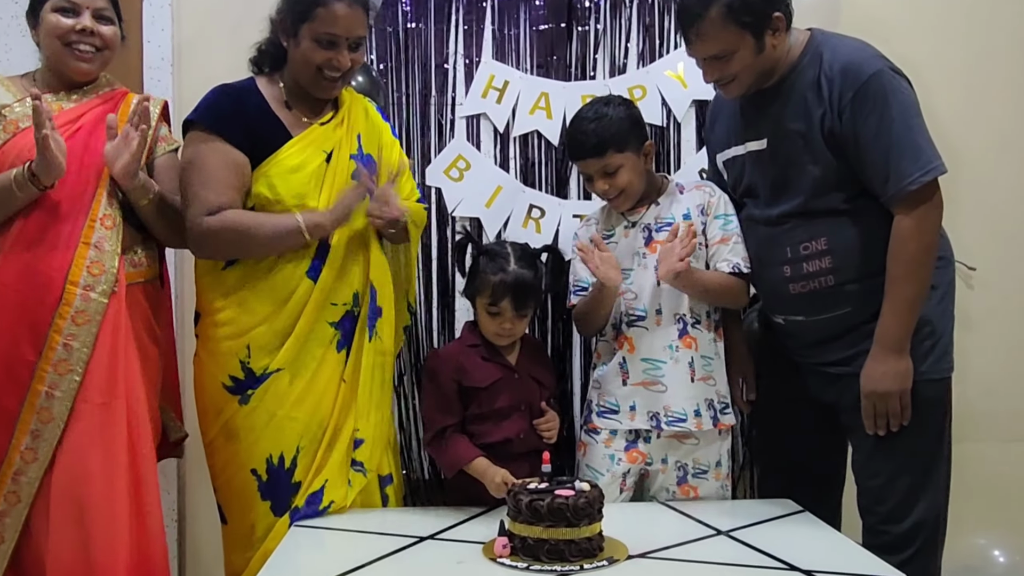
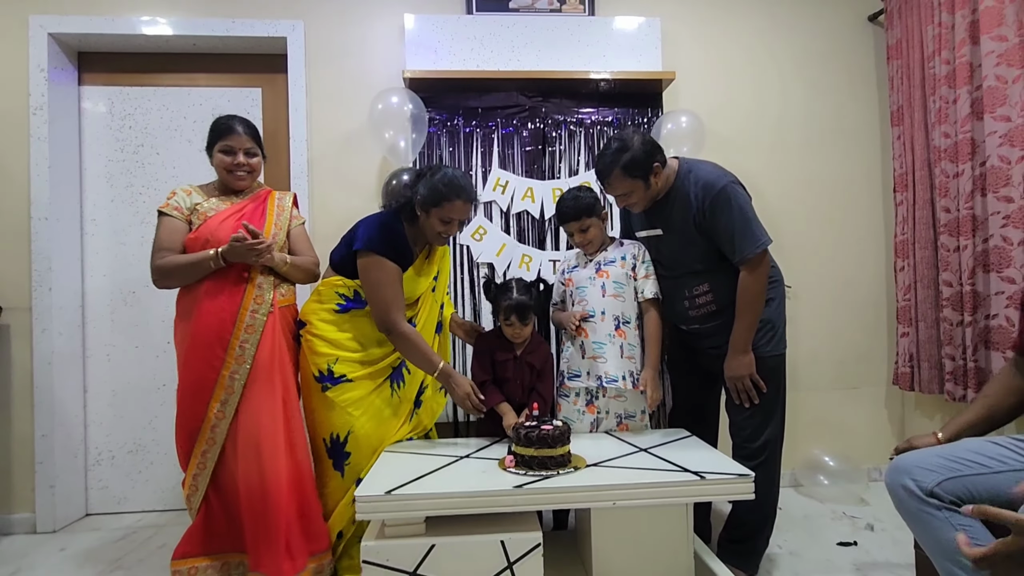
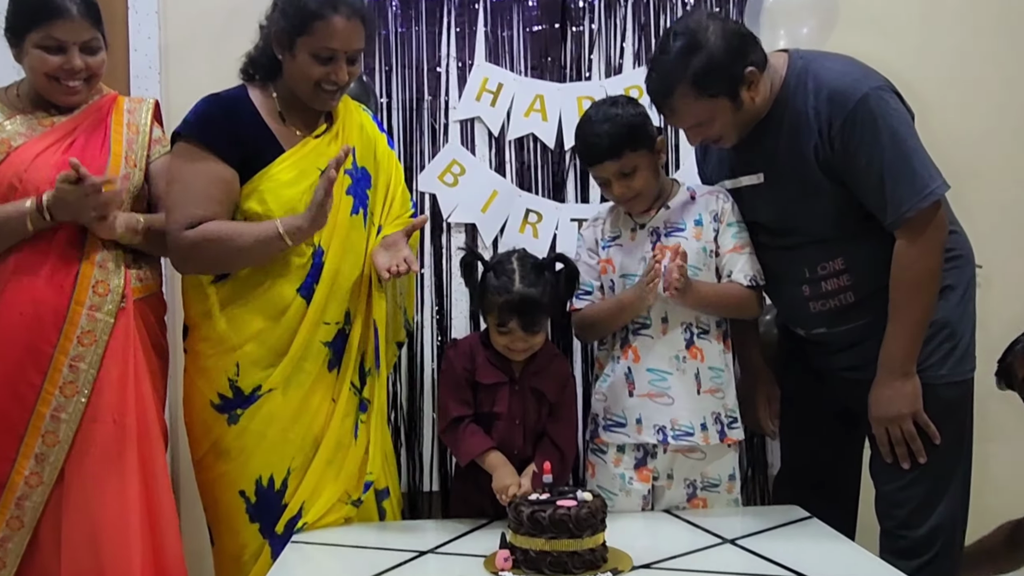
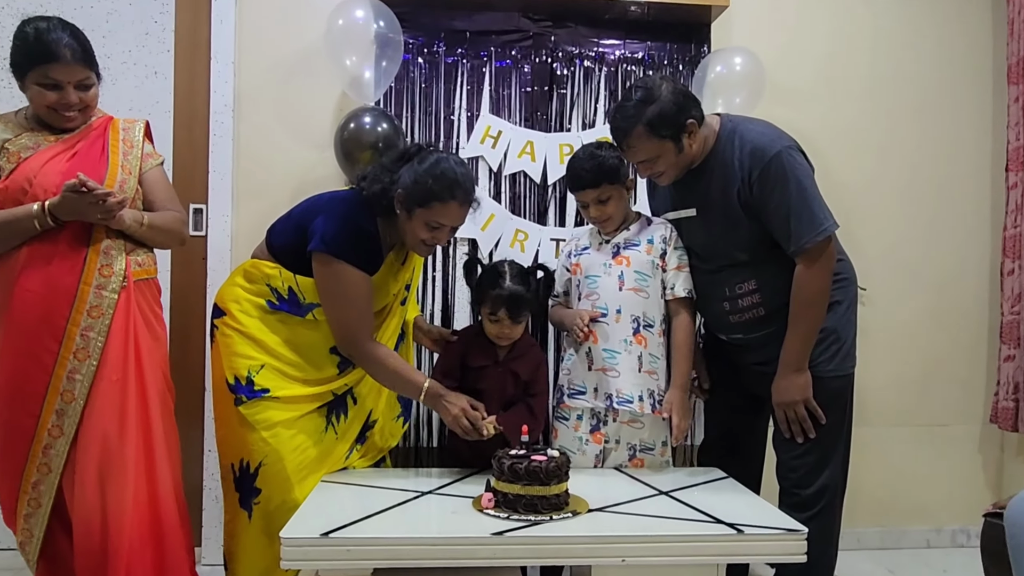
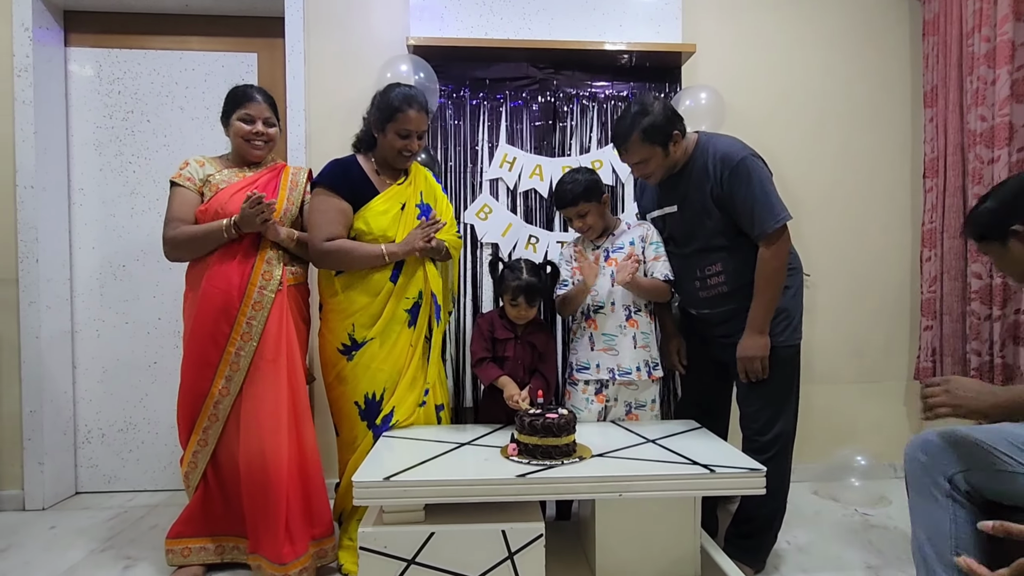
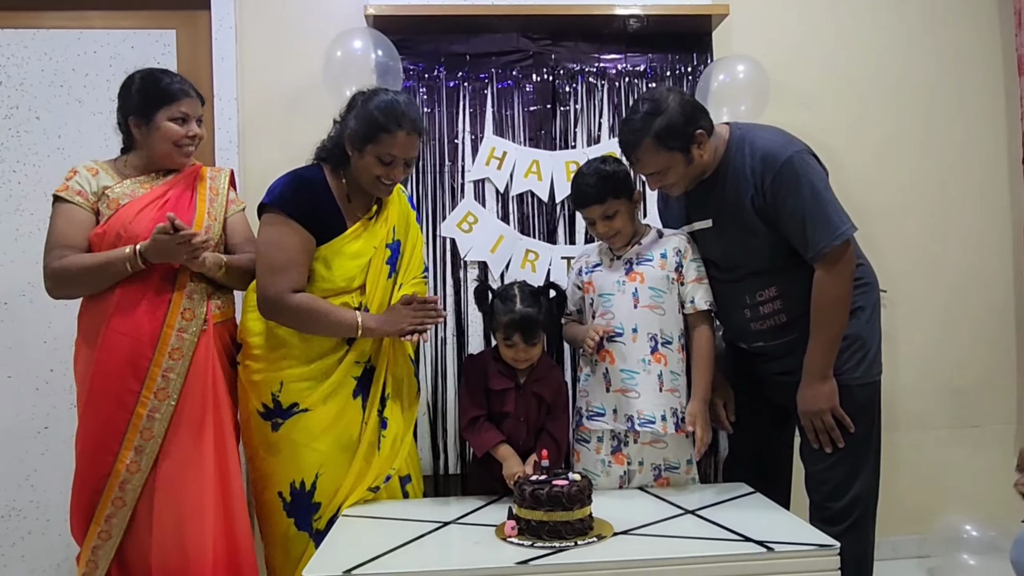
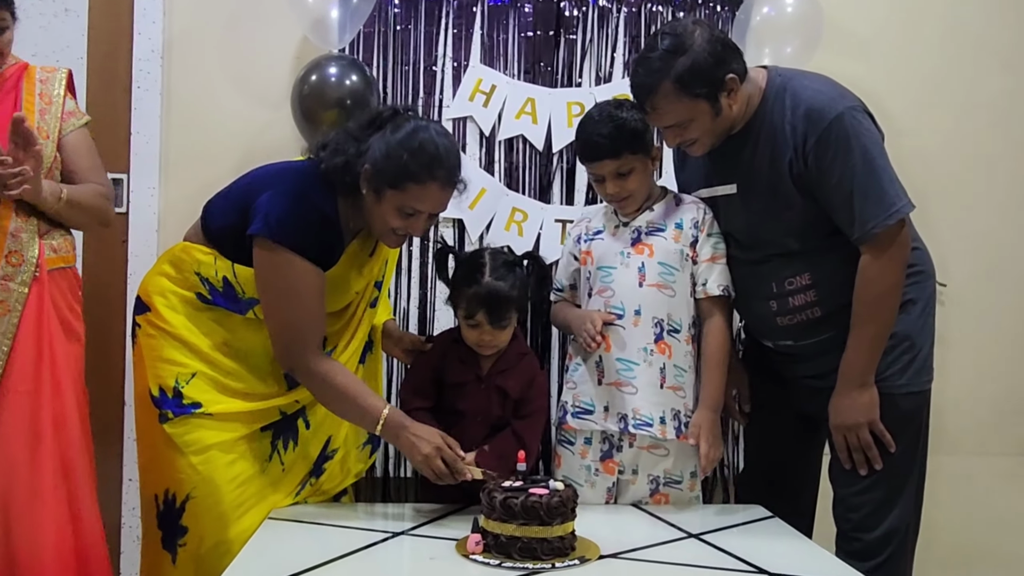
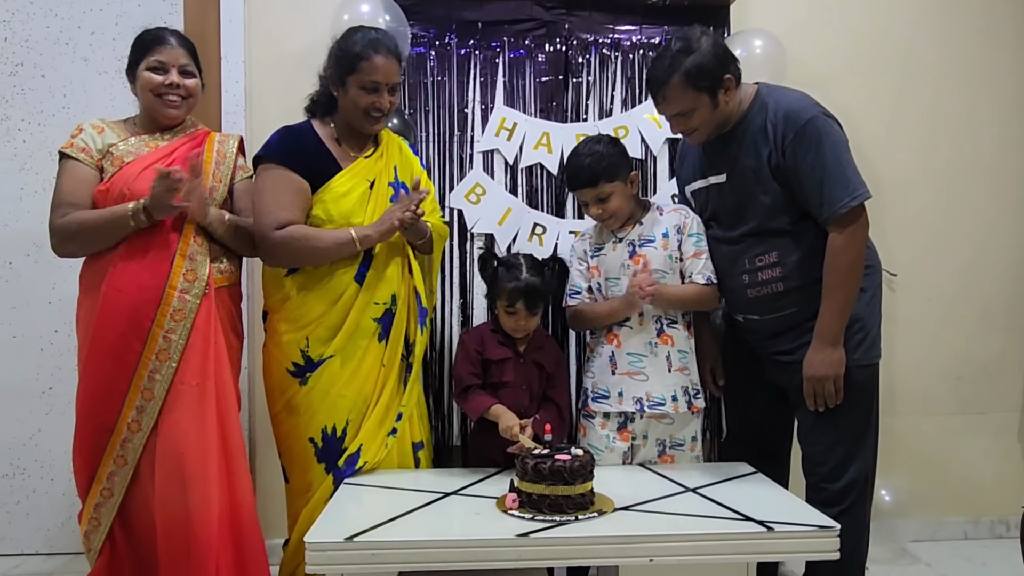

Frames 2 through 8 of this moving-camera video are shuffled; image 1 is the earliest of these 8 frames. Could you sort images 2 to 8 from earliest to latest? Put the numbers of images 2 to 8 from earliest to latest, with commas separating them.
8, 5, 3, 6, 2, 4, 7
